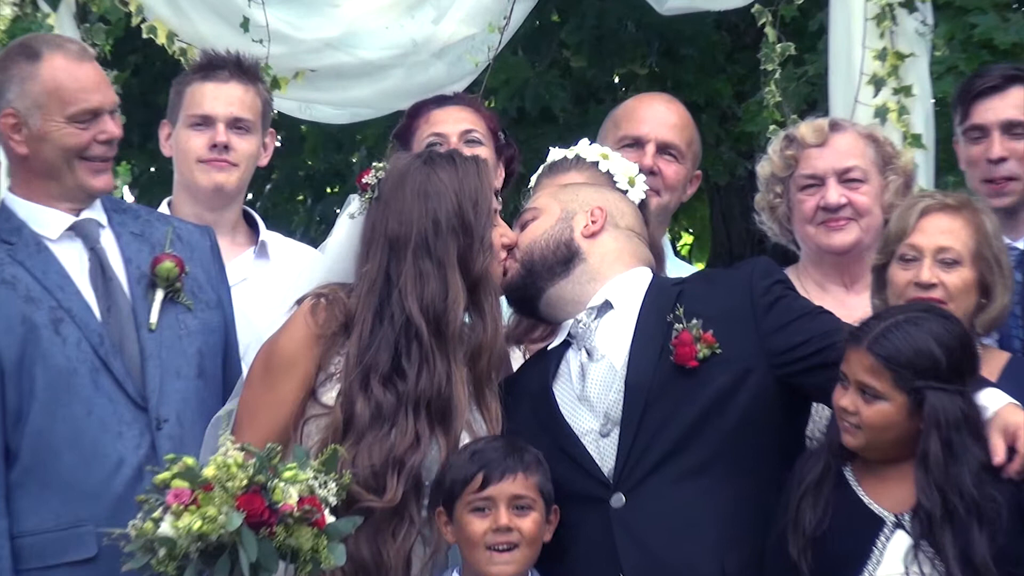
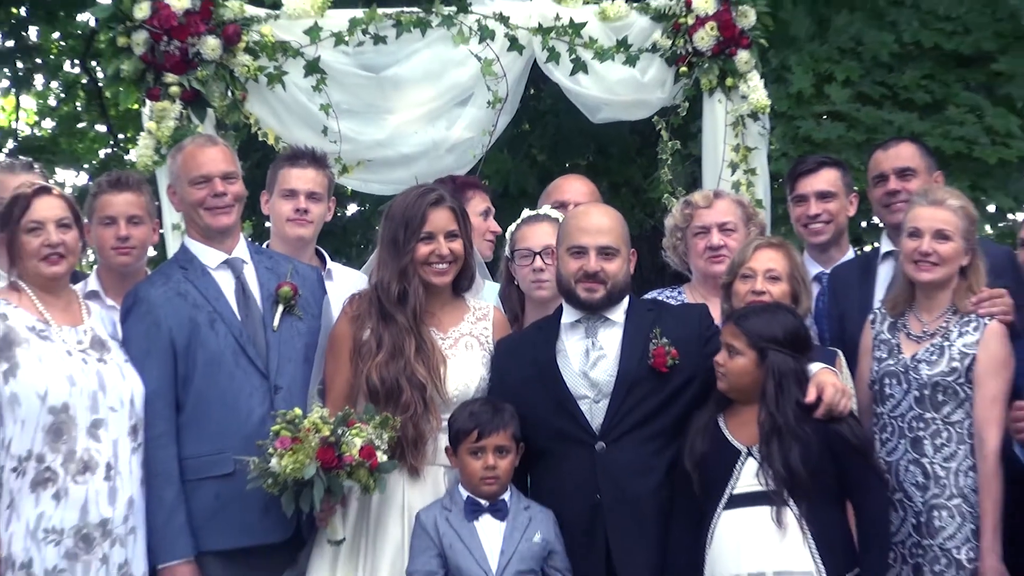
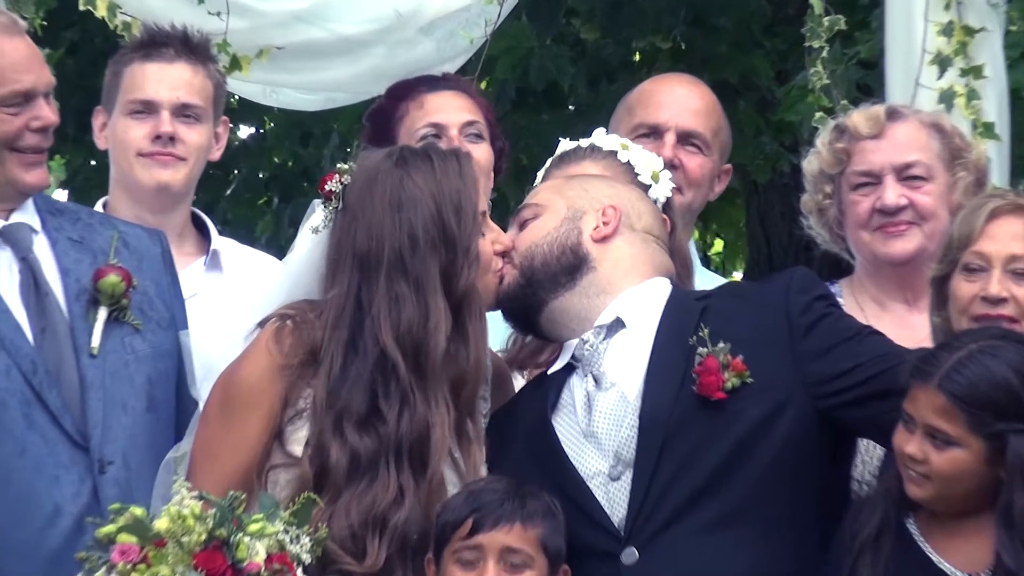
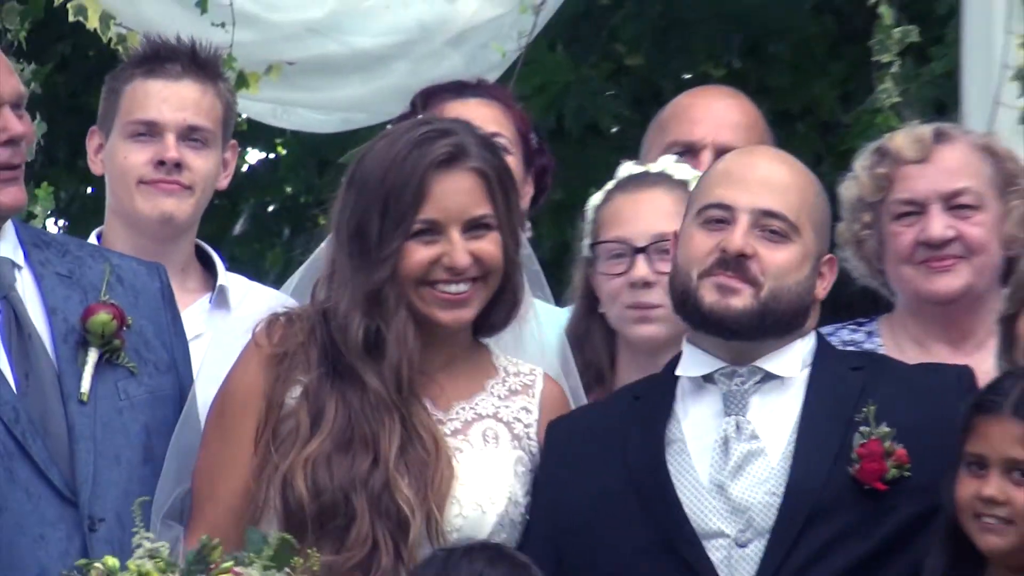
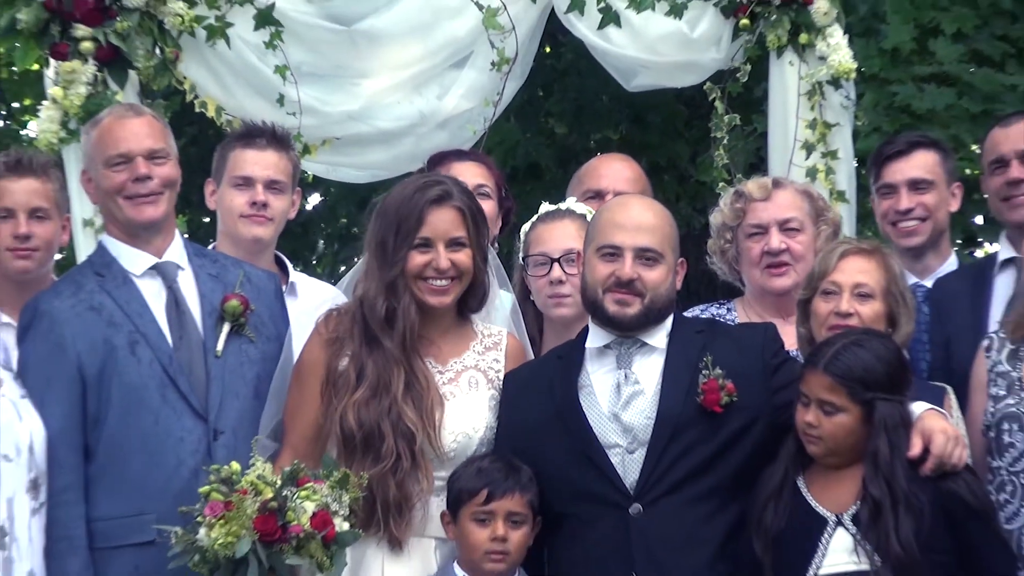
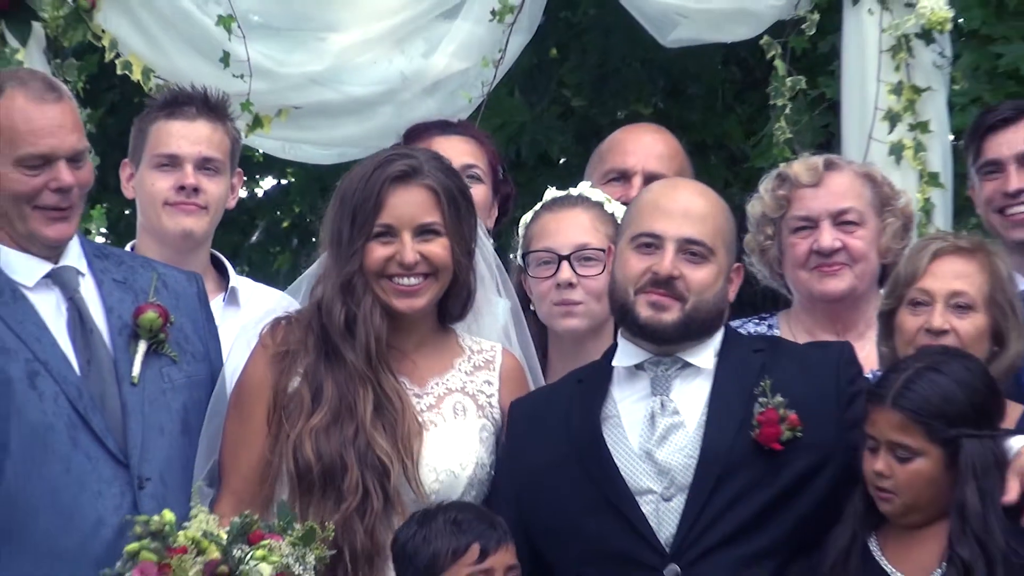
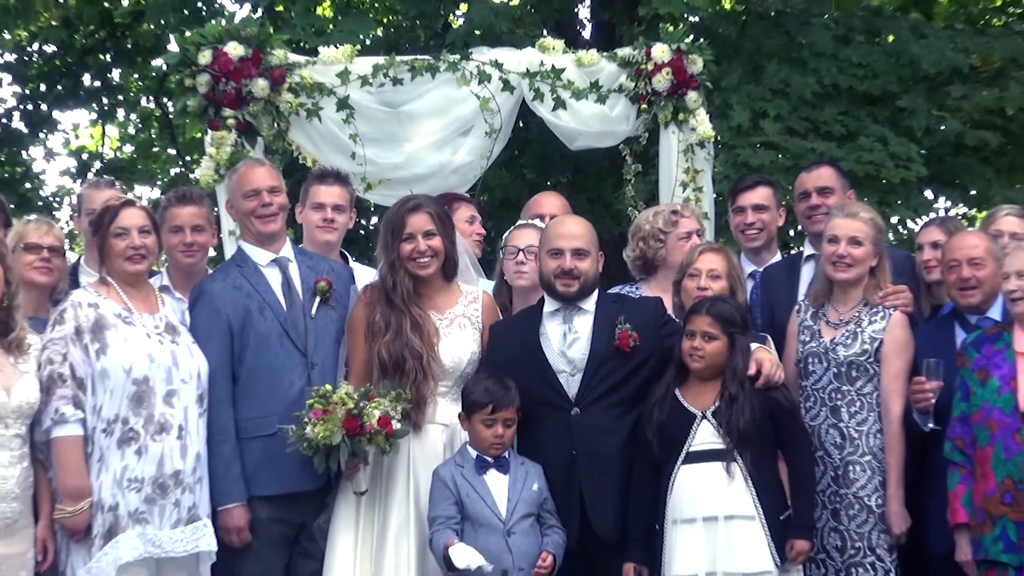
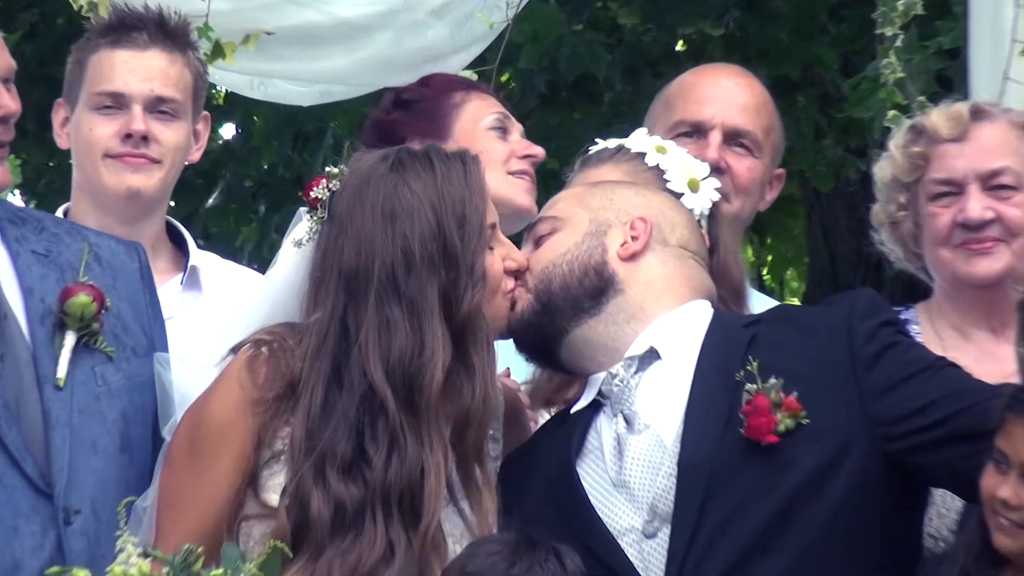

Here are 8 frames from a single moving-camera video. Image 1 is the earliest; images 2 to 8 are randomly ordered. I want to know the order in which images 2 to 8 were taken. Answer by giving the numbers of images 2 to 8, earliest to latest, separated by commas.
3, 8, 4, 6, 5, 2, 7
